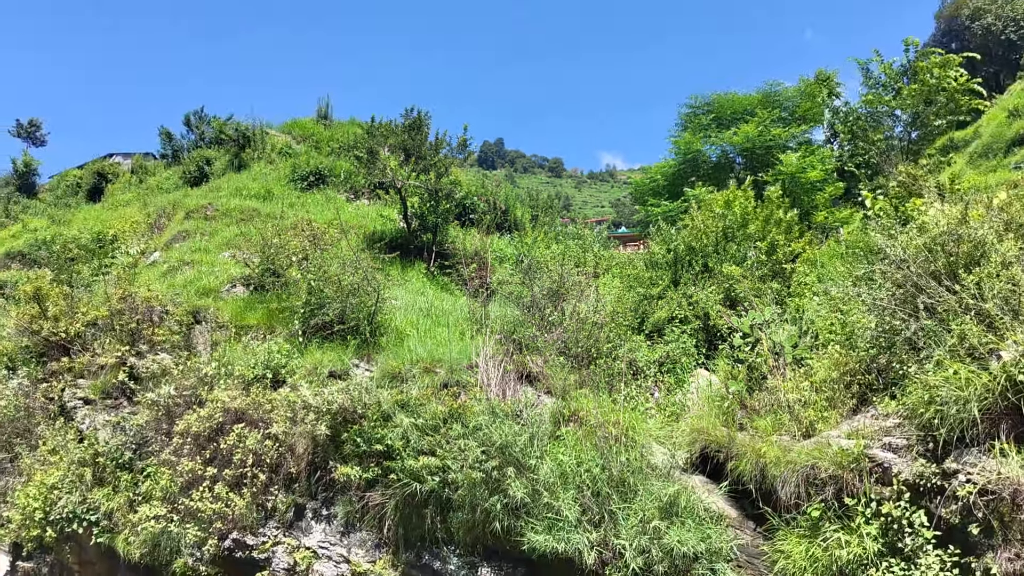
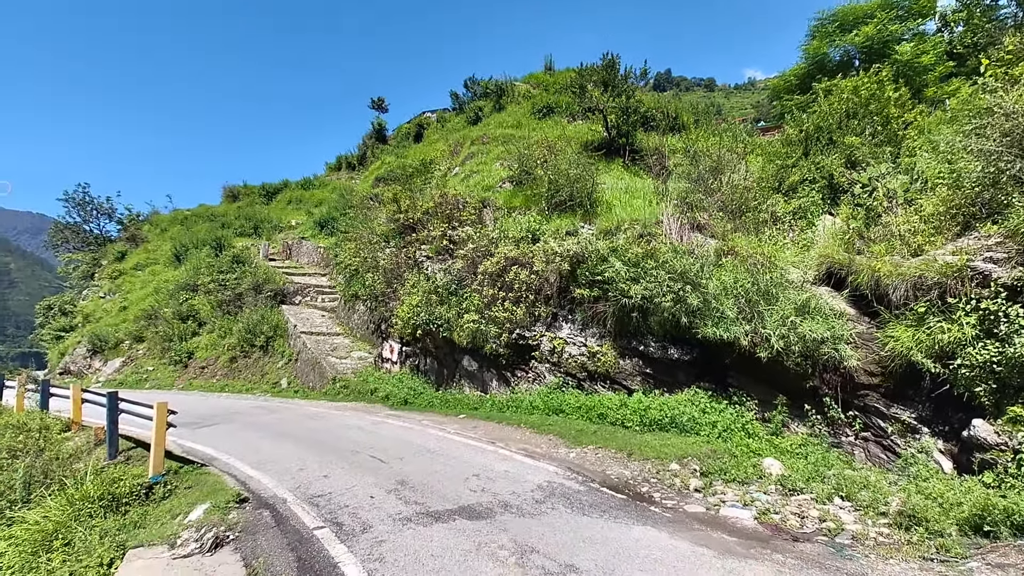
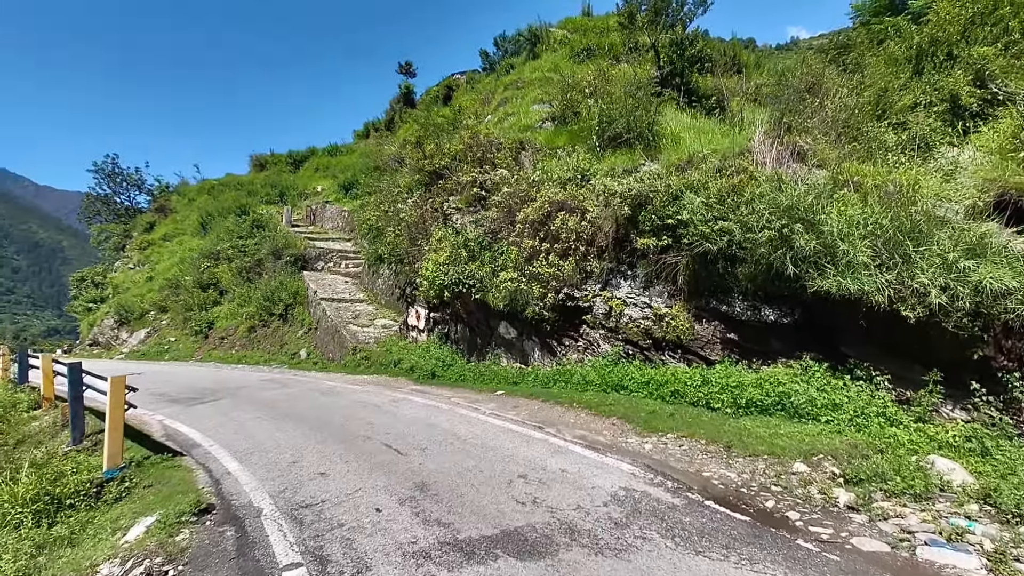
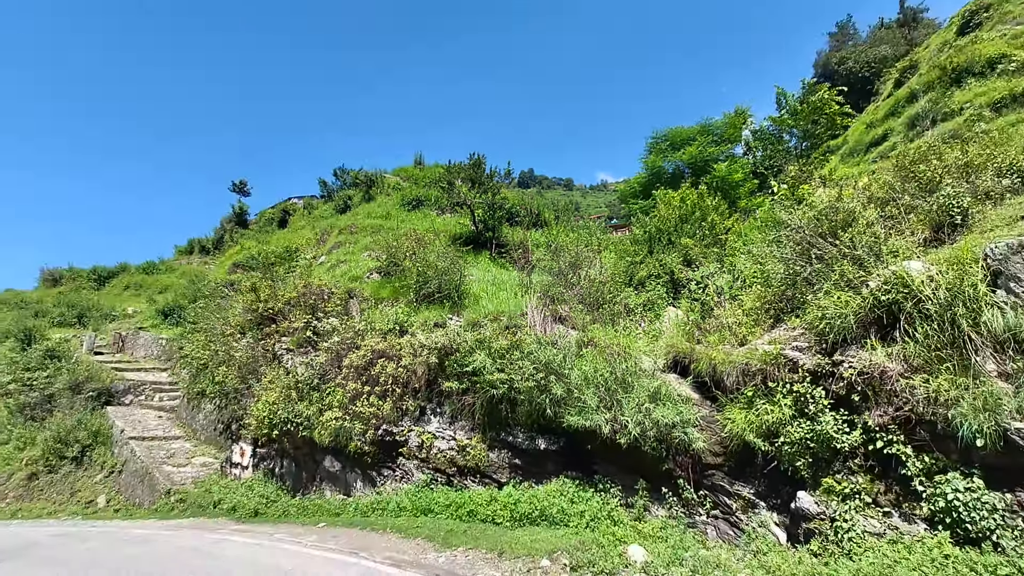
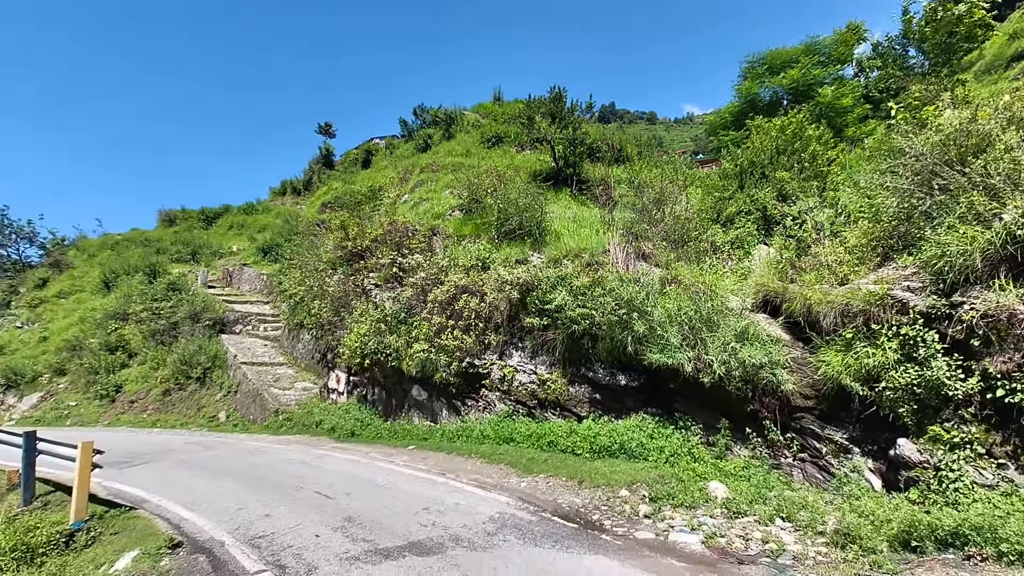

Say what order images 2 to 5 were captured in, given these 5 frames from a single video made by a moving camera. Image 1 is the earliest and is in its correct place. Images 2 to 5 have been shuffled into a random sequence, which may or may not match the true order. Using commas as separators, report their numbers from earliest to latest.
4, 5, 2, 3
